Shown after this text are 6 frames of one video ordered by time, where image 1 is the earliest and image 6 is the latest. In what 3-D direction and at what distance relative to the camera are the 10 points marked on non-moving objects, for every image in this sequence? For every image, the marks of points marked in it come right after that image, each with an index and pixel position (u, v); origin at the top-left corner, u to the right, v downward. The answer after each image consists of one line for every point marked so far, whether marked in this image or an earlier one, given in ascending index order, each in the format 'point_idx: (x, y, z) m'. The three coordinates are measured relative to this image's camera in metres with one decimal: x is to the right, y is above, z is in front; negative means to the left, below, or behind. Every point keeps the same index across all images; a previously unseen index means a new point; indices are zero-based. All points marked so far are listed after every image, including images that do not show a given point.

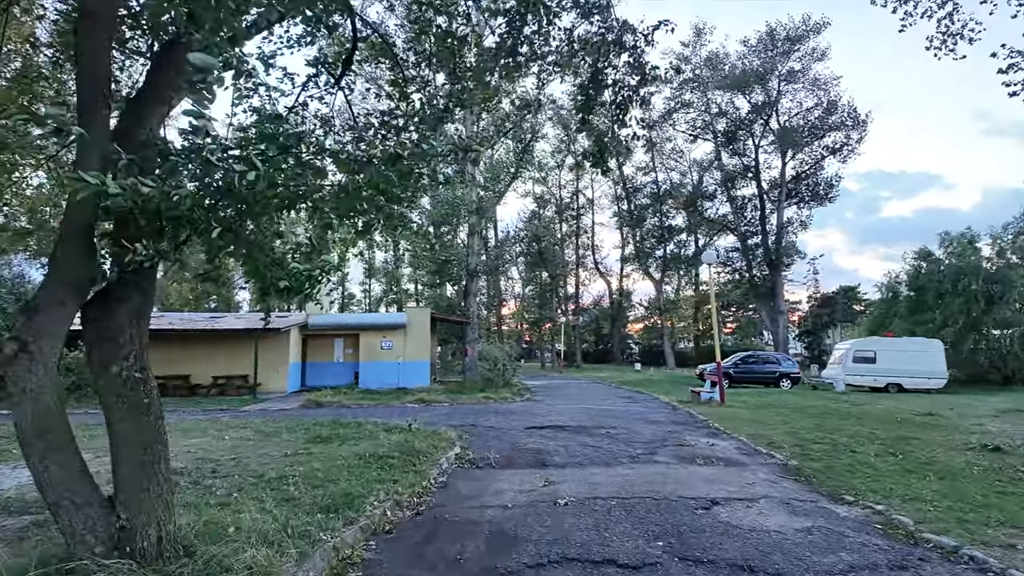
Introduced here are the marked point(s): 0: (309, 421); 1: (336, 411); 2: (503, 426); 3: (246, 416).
0: (-4.2, -2.8, +13.4) m
1: (-4.4, -3.0, +15.8) m
2: (-0.2, -2.7, +12.7) m
3: (-6.2, -3.0, +14.7) m
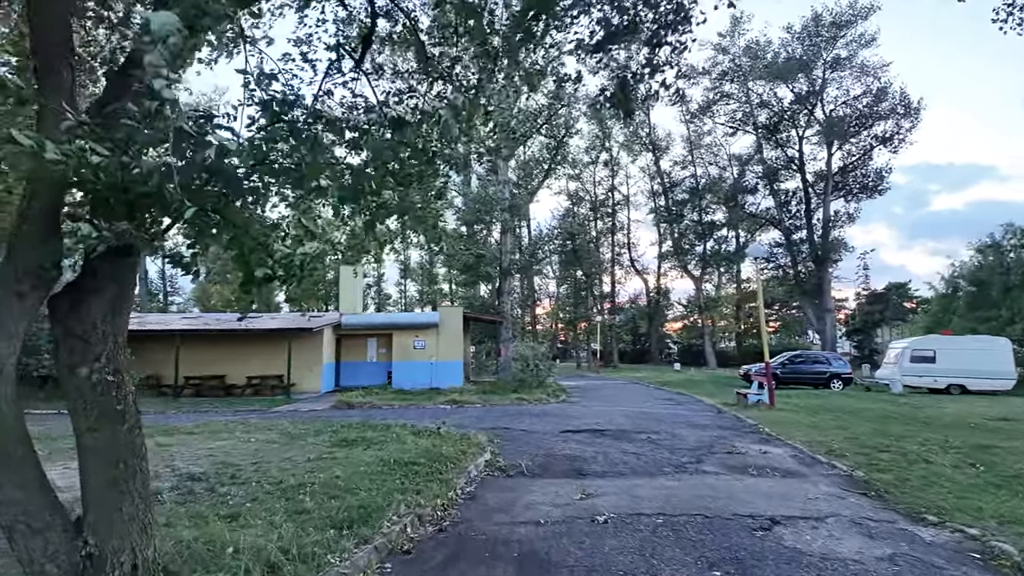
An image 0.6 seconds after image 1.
0: (-3.5, -2.7, +13.0) m
1: (-3.5, -3.0, +15.4) m
2: (+0.5, -2.7, +12.1) m
3: (-5.4, -2.9, +14.4) m
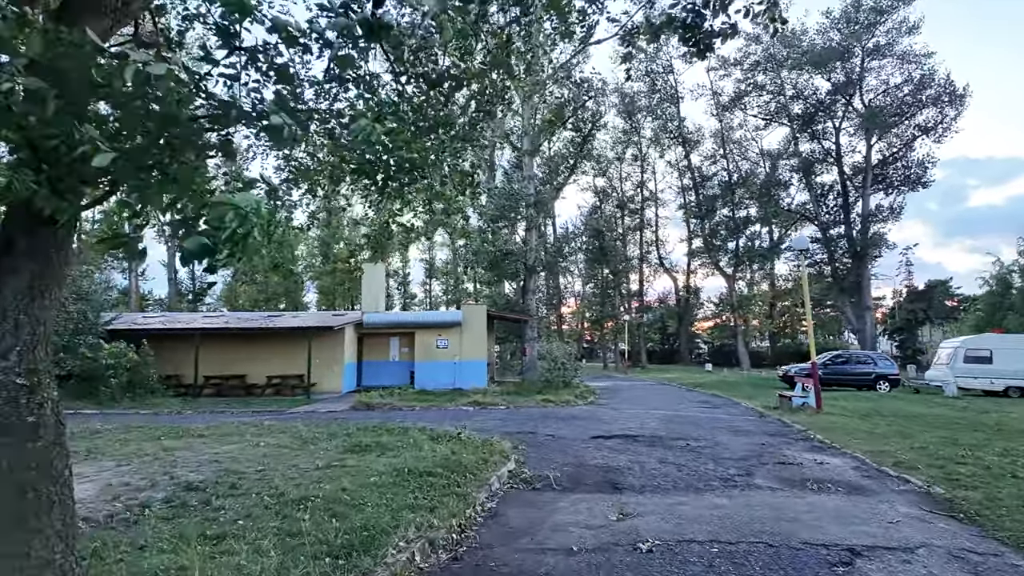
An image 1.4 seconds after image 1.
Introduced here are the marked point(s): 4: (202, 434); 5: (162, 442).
0: (-3.0, -2.6, +12.3) m
1: (-2.9, -2.9, +14.7) m
2: (+1.0, -2.6, +11.2) m
3: (-4.8, -2.8, +13.8) m
4: (-5.5, -2.6, +11.4) m
5: (-5.8, -2.6, +10.6) m
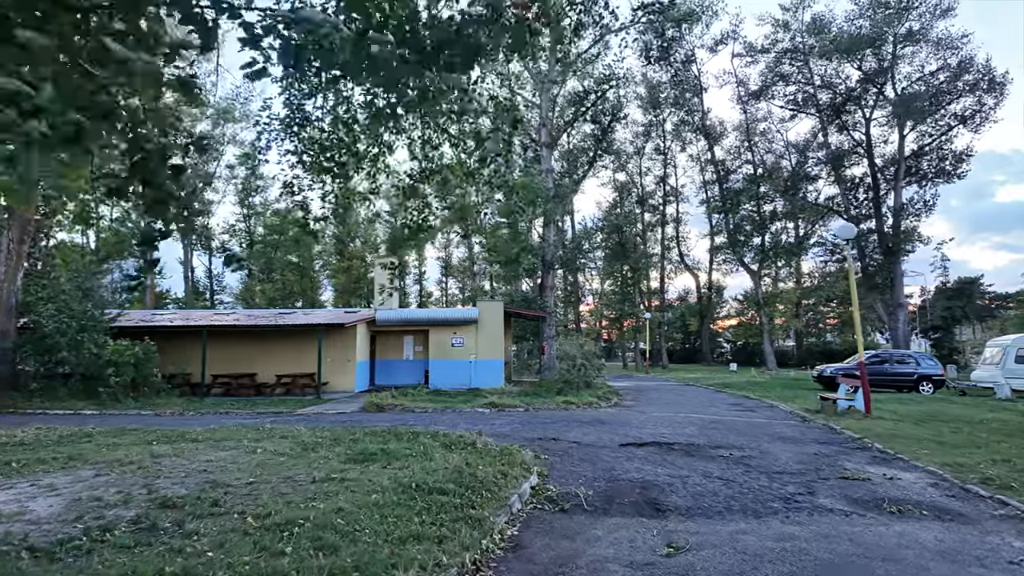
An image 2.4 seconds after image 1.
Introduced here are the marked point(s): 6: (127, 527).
0: (-2.7, -2.5, +11.3) m
1: (-2.5, -2.8, +13.8) m
2: (+1.3, -2.4, +10.2) m
3: (-4.4, -2.7, +12.9) m
4: (-5.2, -2.5, +10.6) m
5: (-5.5, -2.4, +9.7) m
6: (-3.4, -2.1, +5.6) m
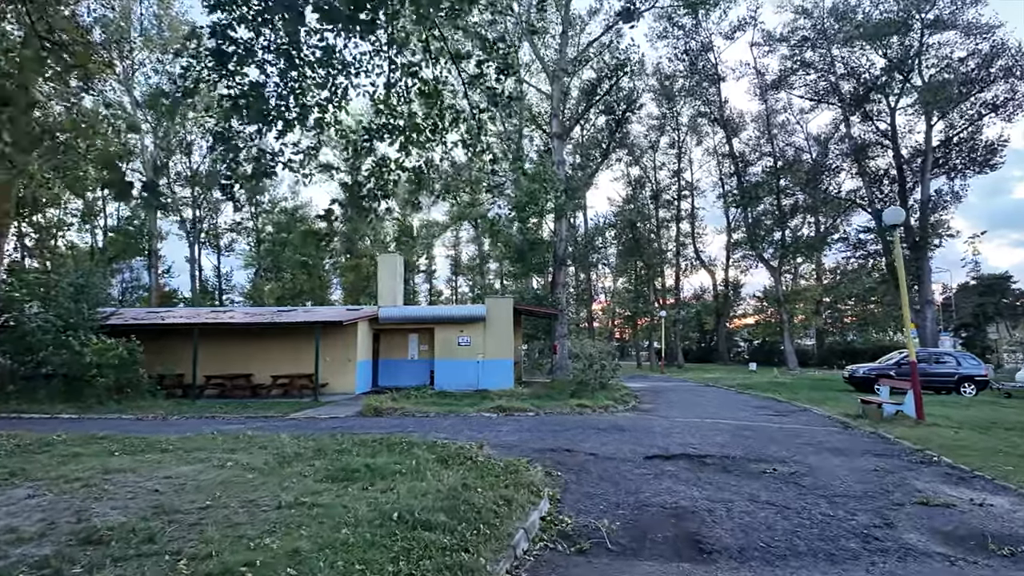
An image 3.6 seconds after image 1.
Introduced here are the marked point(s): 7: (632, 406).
0: (-2.5, -2.4, +10.1) m
1: (-2.3, -2.6, +12.5) m
2: (+1.4, -2.3, +8.9) m
3: (-4.3, -2.6, +11.7) m
4: (-5.1, -2.4, +9.4) m
5: (-5.4, -2.3, +8.6) m
6: (-3.3, -2.0, +4.4) m
7: (+3.1, -3.0, +16.4) m
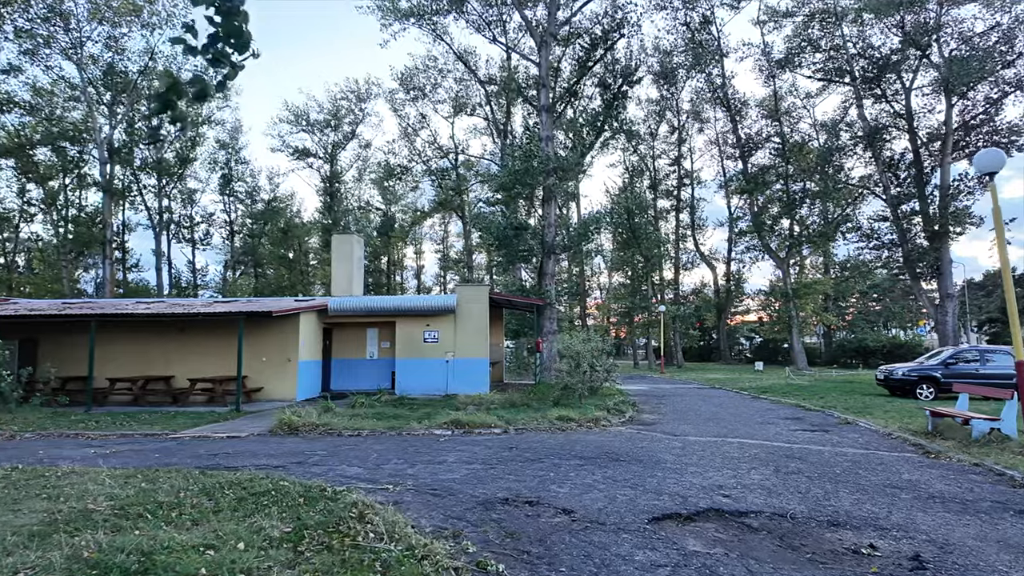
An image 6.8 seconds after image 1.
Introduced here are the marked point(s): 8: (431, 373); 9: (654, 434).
0: (-3.2, -2.0, +6.7) m
1: (-3.0, -2.2, +9.2) m
2: (+0.8, -1.9, +5.5) m
3: (-4.9, -2.2, +8.3) m
4: (-5.7, -2.0, +6.0) m
5: (-6.0, -1.9, +5.2) m
6: (-4.0, -1.6, +1.0) m
7: (+2.4, -2.7, +13.1) m
8: (-2.3, -2.4, +17.9) m
9: (+2.4, -2.4, +10.4) m
